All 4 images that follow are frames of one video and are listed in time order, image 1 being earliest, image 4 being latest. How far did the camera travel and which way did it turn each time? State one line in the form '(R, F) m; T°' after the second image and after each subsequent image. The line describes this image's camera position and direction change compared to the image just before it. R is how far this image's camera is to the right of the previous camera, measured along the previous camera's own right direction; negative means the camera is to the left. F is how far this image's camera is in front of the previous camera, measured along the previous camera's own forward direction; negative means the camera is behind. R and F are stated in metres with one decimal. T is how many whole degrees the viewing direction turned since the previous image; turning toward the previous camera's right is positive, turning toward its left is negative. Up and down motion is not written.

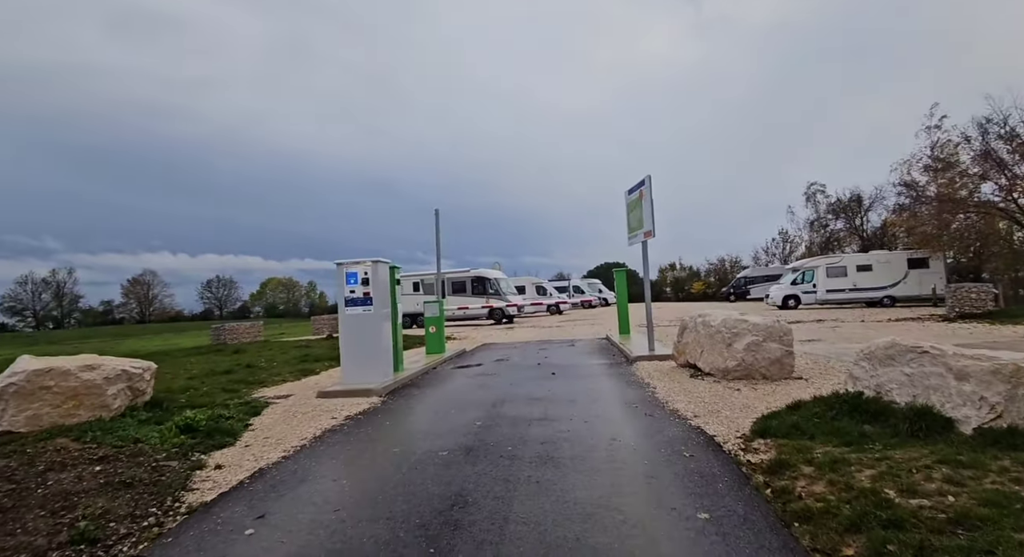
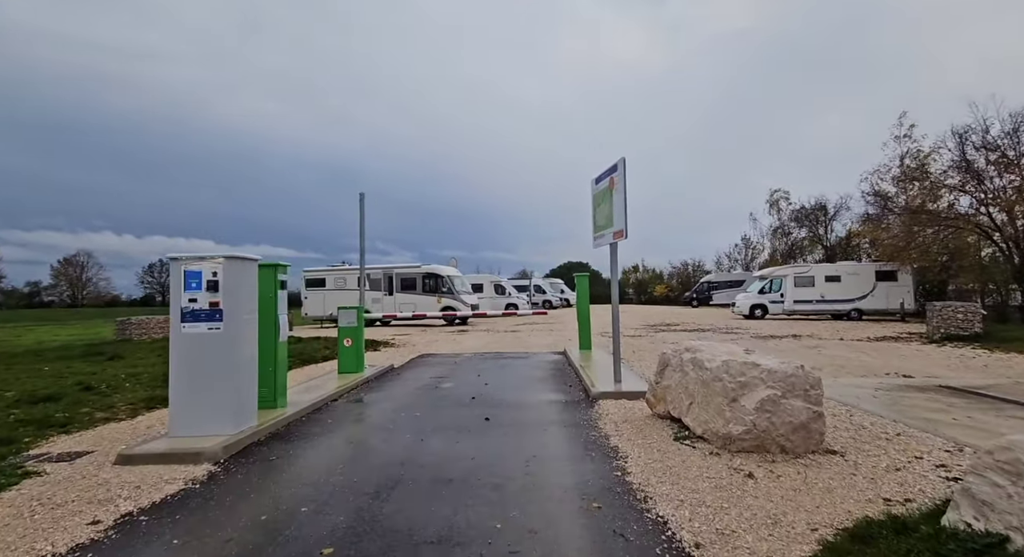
(+0.5, +2.0) m; +4°
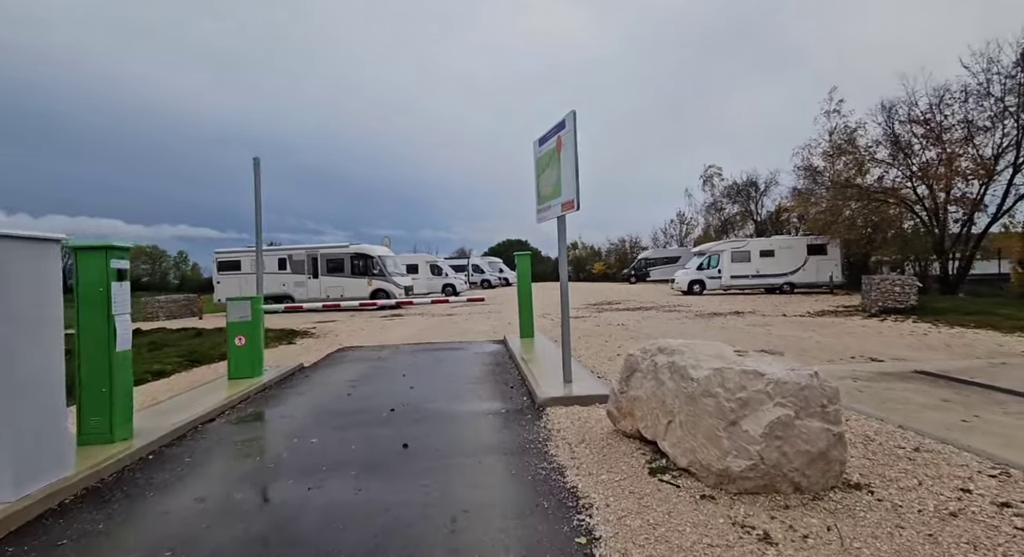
(+0.2, +1.3) m; +7°
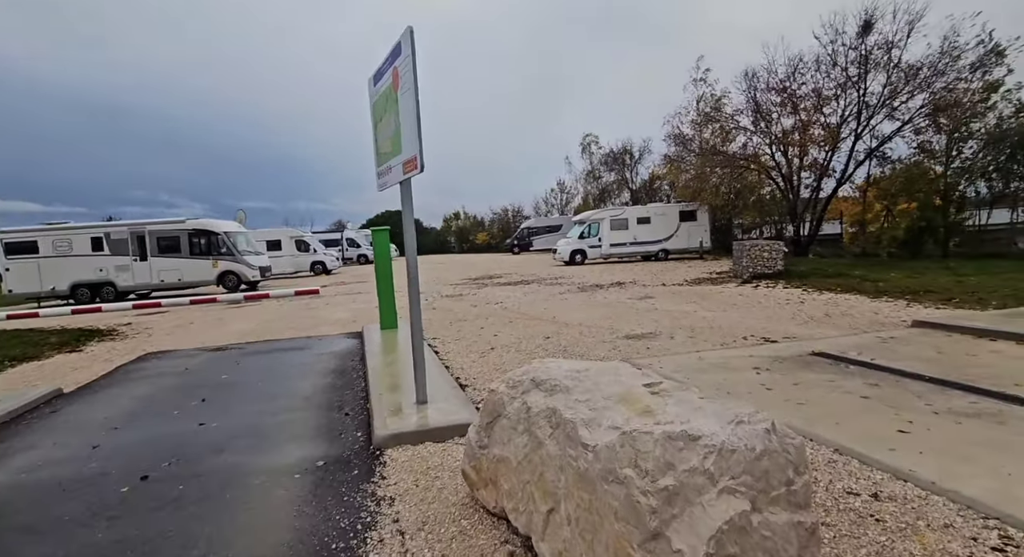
(+0.5, +1.5) m; +13°
